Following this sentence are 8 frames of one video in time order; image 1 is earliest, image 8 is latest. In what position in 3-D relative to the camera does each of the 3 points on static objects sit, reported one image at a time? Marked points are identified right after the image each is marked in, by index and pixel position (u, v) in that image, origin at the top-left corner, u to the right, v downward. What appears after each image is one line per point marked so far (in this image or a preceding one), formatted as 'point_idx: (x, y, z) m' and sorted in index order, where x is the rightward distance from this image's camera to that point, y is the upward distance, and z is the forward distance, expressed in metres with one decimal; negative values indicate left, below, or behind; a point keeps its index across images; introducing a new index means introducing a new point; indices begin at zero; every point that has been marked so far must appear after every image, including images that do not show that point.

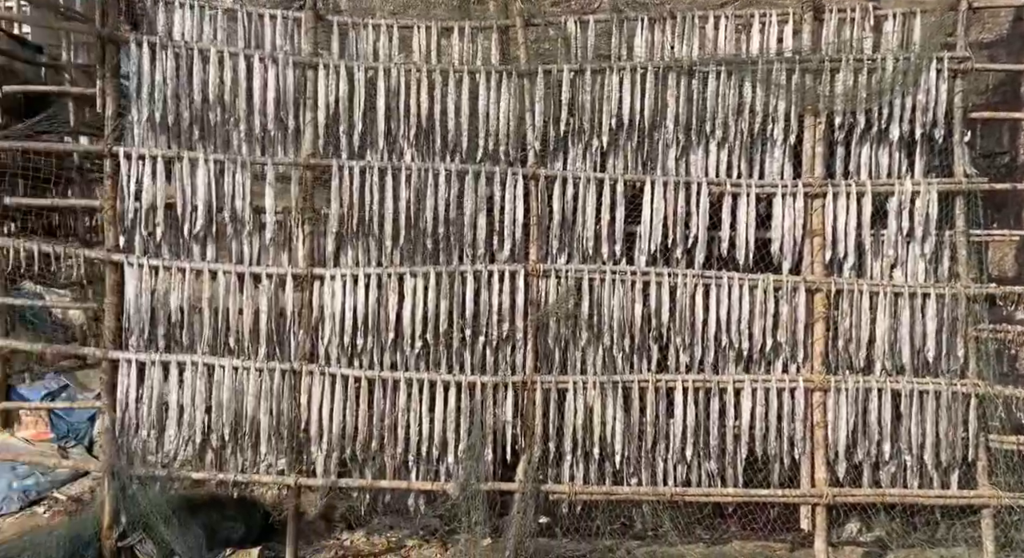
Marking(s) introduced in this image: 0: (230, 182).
0: (-1.1, +0.4, +3.2) m
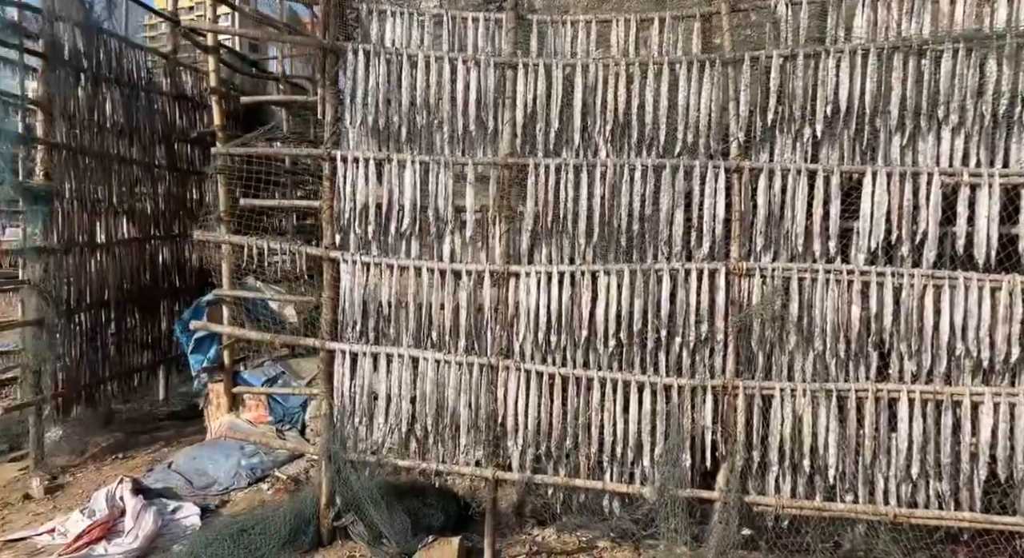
0: (-0.3, +0.4, +3.3) m
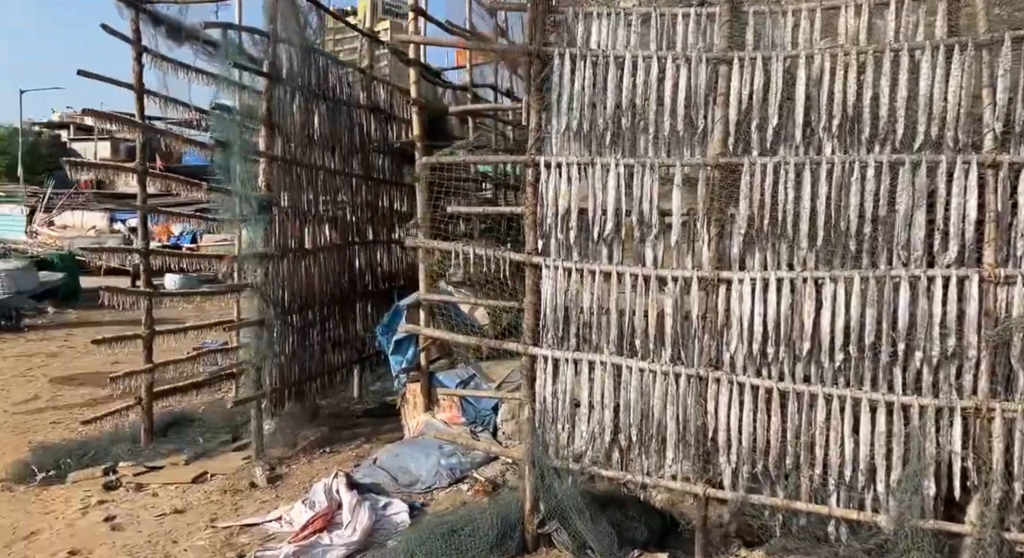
0: (+0.5, +0.4, +3.2) m
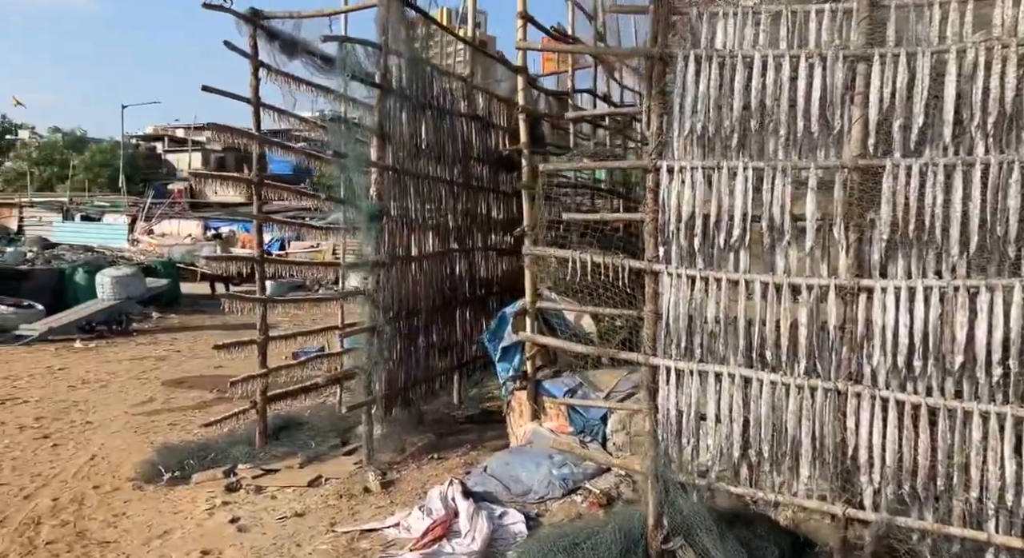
0: (+1.0, +0.3, +3.1) m
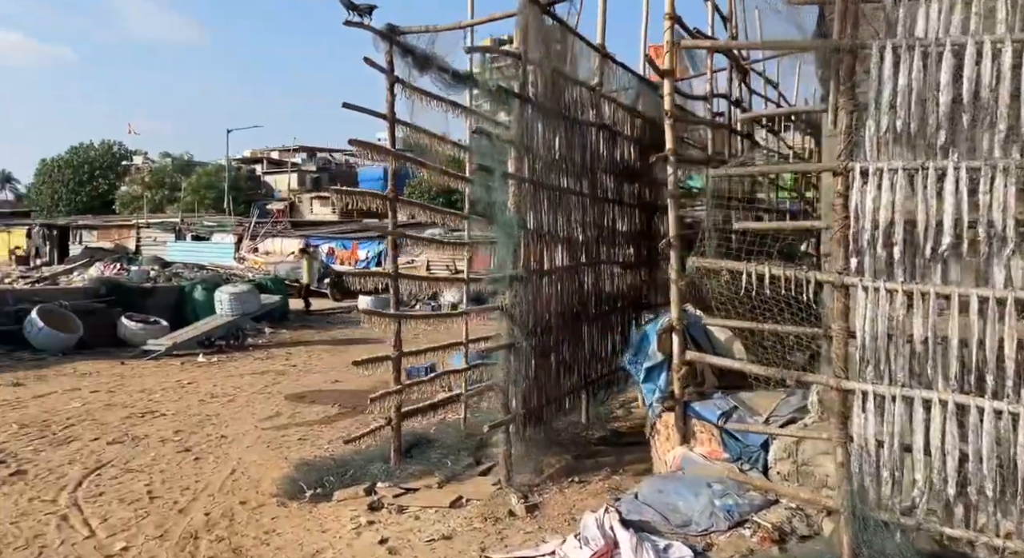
0: (+1.6, +0.3, +2.7) m
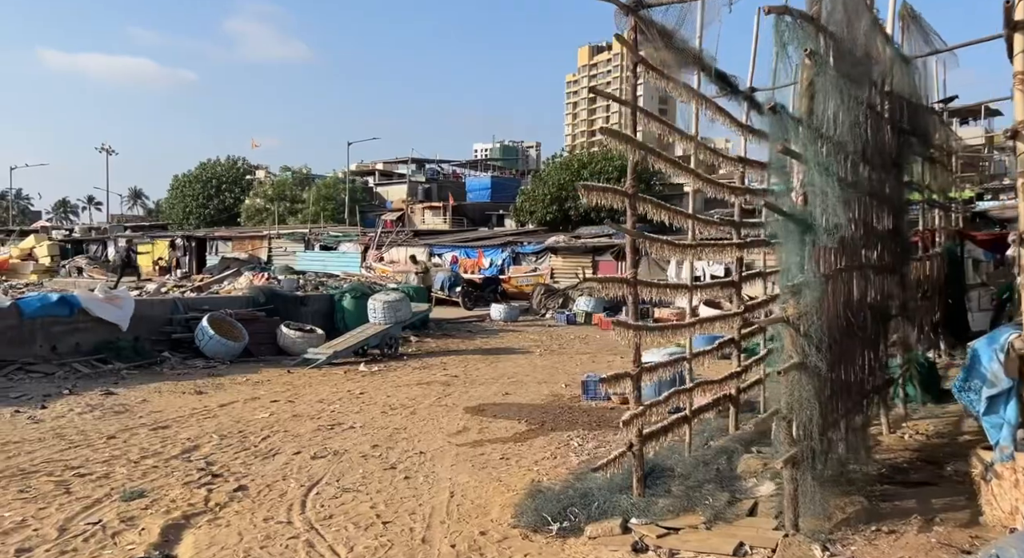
0: (+2.8, +0.3, +1.9) m
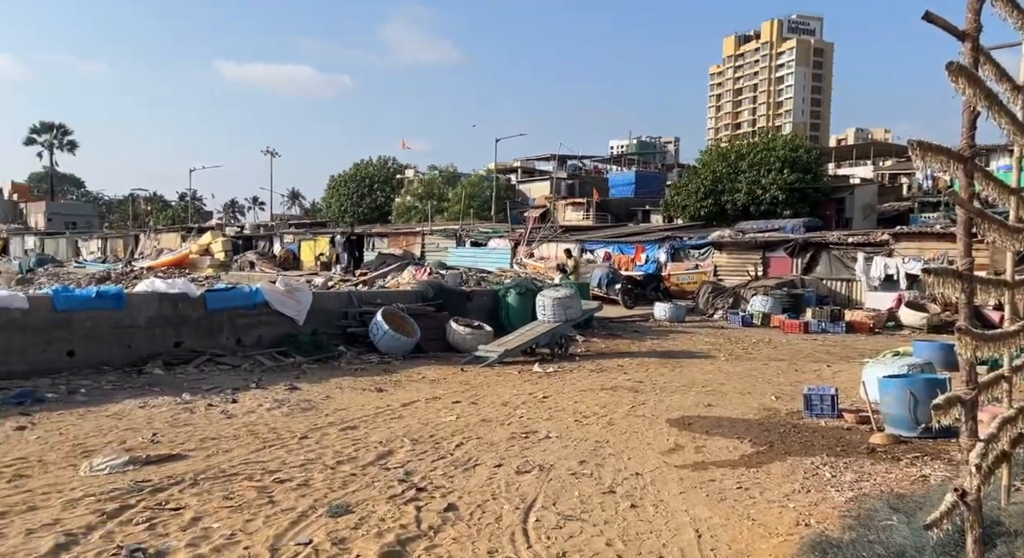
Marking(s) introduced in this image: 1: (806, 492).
0: (+3.7, +0.2, +0.3) m
1: (+2.2, -1.6, +6.0) m
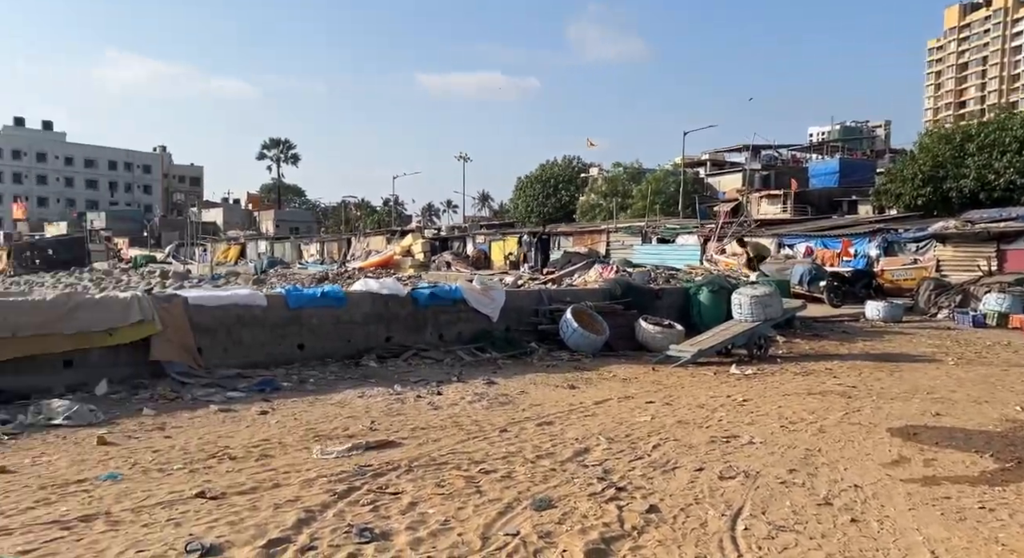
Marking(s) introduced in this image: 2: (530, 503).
0: (+3.8, +0.3, -0.6) m
1: (+3.6, -1.5, +5.3) m
2: (+0.1, -1.6, +5.7) m
